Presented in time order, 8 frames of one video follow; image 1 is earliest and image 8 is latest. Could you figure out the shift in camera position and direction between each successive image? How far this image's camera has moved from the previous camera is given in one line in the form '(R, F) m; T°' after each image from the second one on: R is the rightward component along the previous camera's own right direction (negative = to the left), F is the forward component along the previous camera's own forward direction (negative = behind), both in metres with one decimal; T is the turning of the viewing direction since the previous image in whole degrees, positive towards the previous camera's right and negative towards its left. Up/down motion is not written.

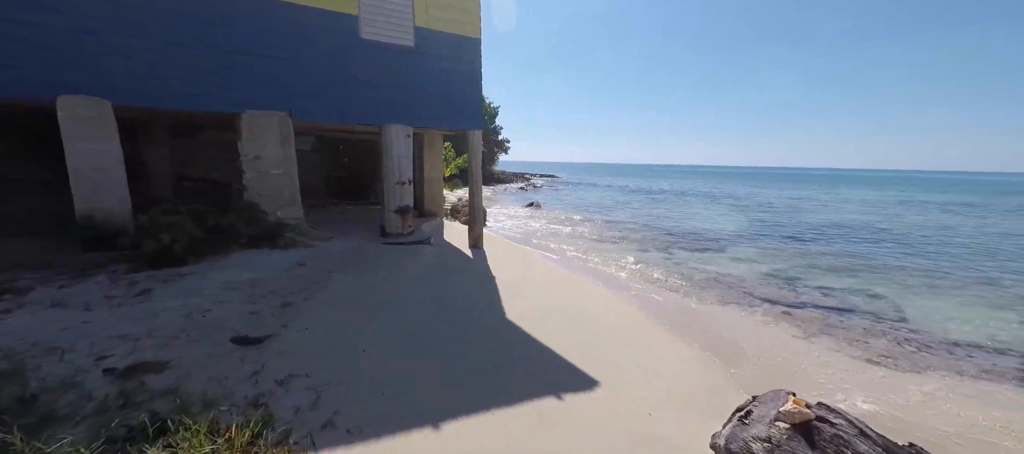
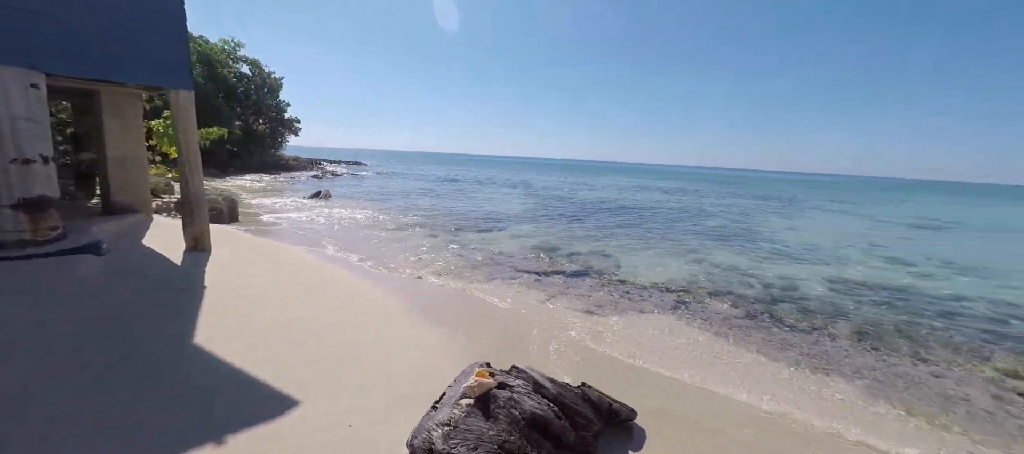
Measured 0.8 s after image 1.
(+1.0, +0.2) m; +27°
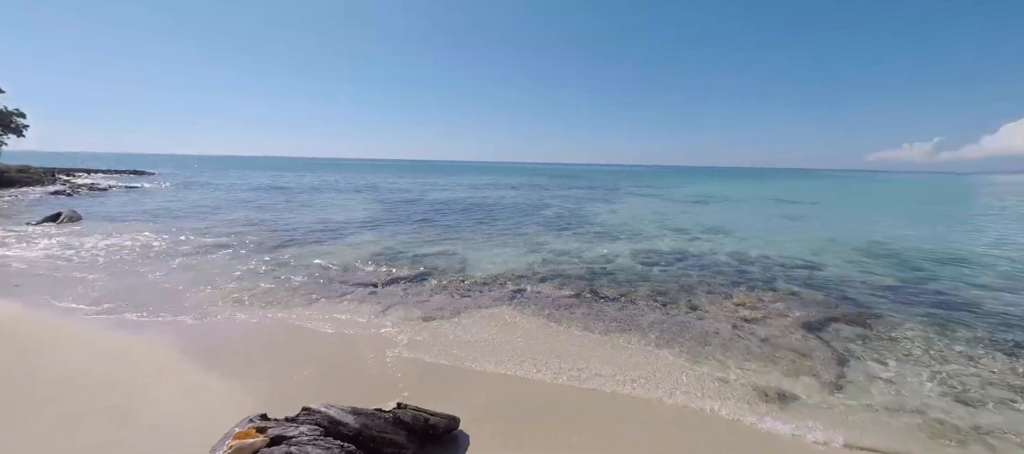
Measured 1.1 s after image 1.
(+0.5, +0.2) m; +22°
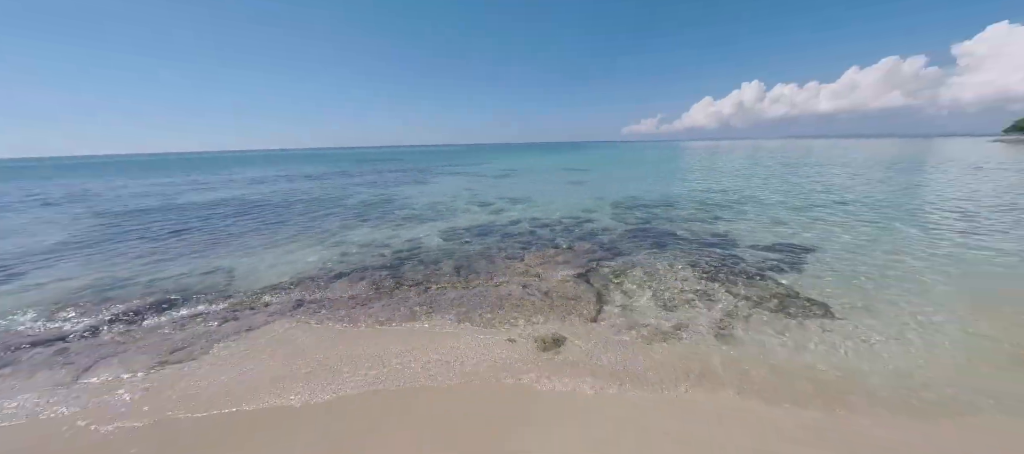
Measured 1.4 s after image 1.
(+0.6, +0.1) m; +26°
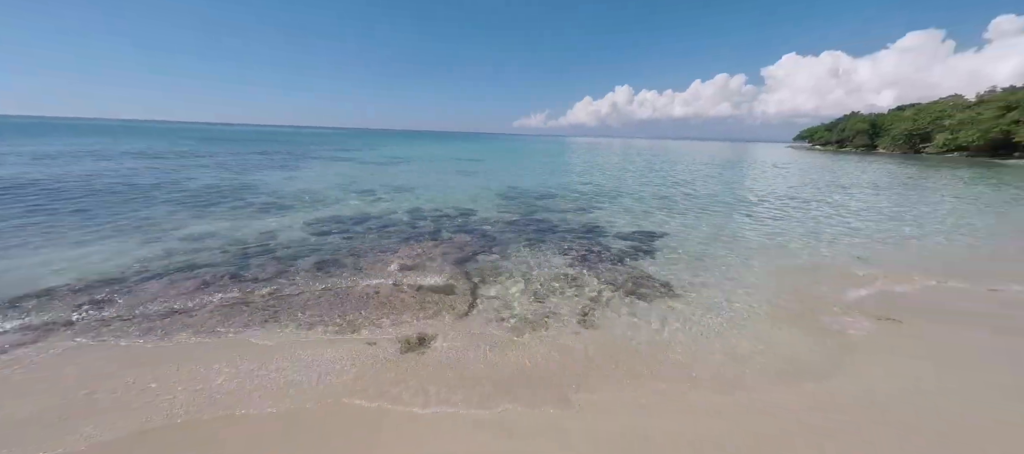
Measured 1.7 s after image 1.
(+0.4, +0.3) m; +16°
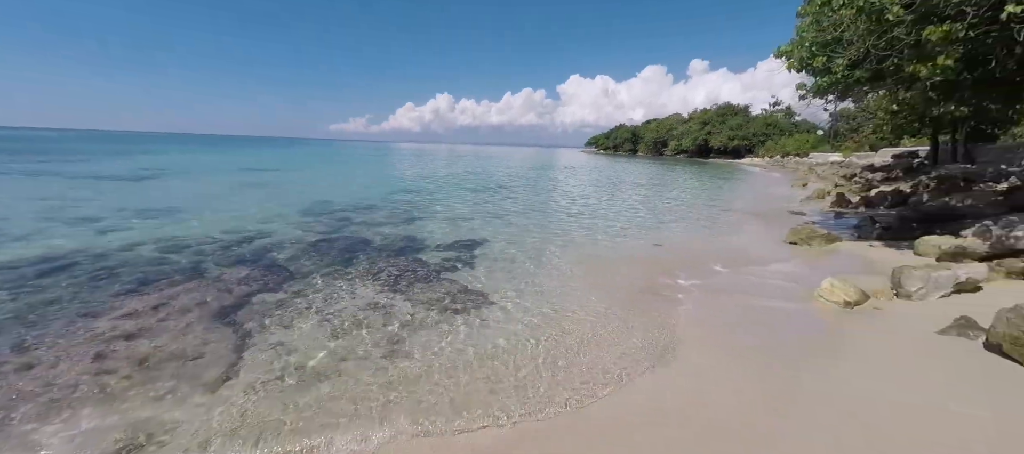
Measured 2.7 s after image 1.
(+0.6, +0.5) m; +25°
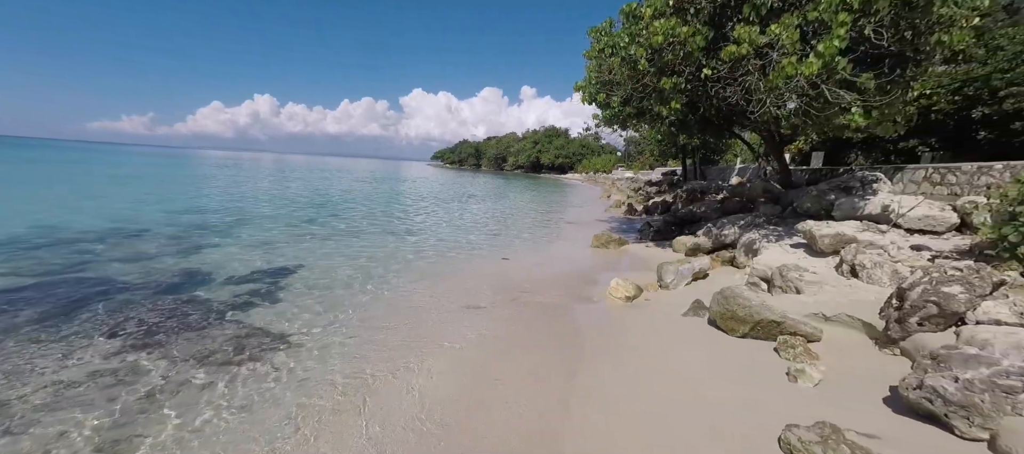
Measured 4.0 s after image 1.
(+0.7, +0.2) m; +23°
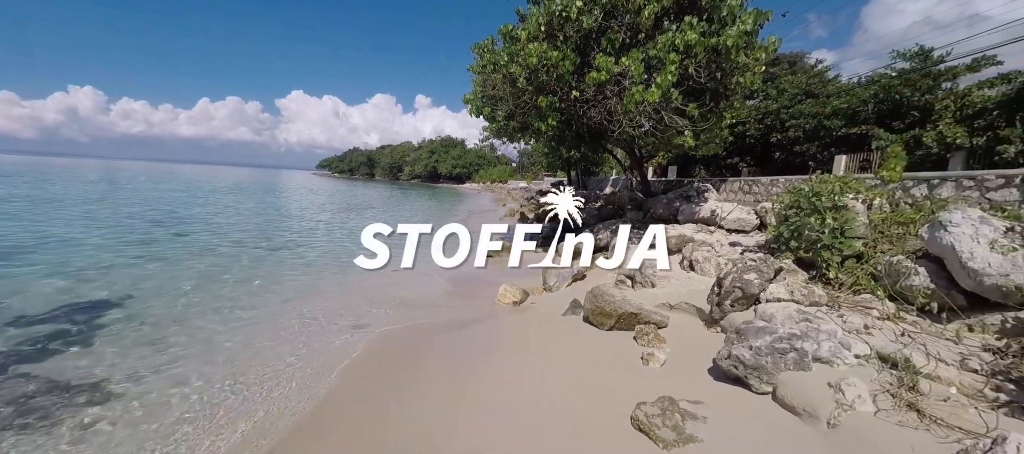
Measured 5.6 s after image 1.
(+0.3, -0.1) m; +15°
